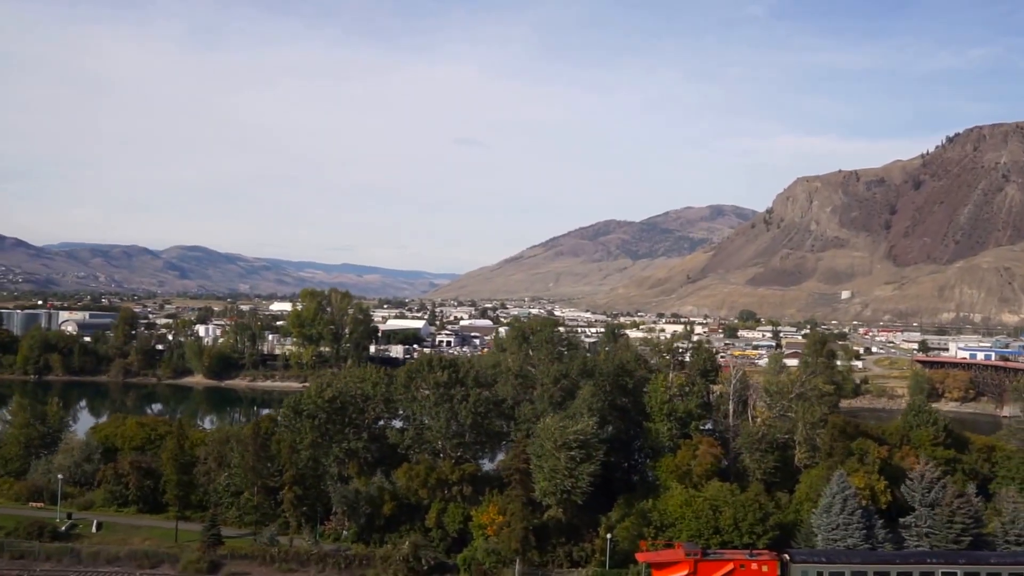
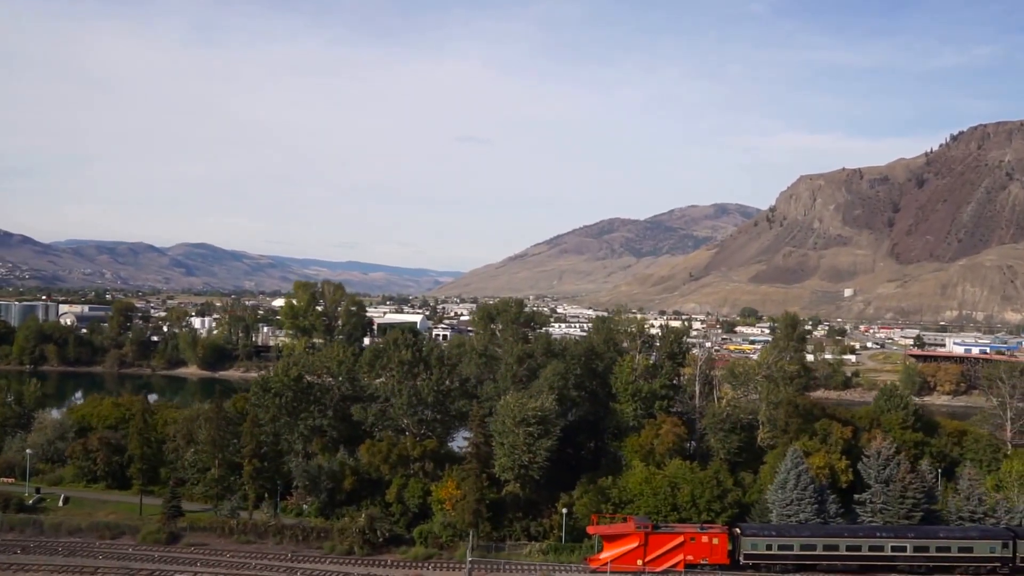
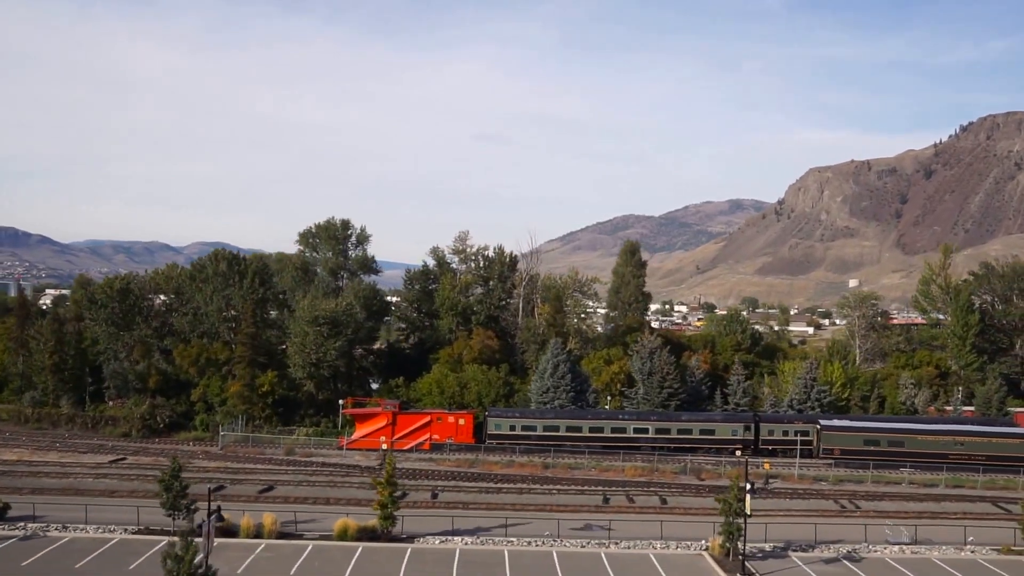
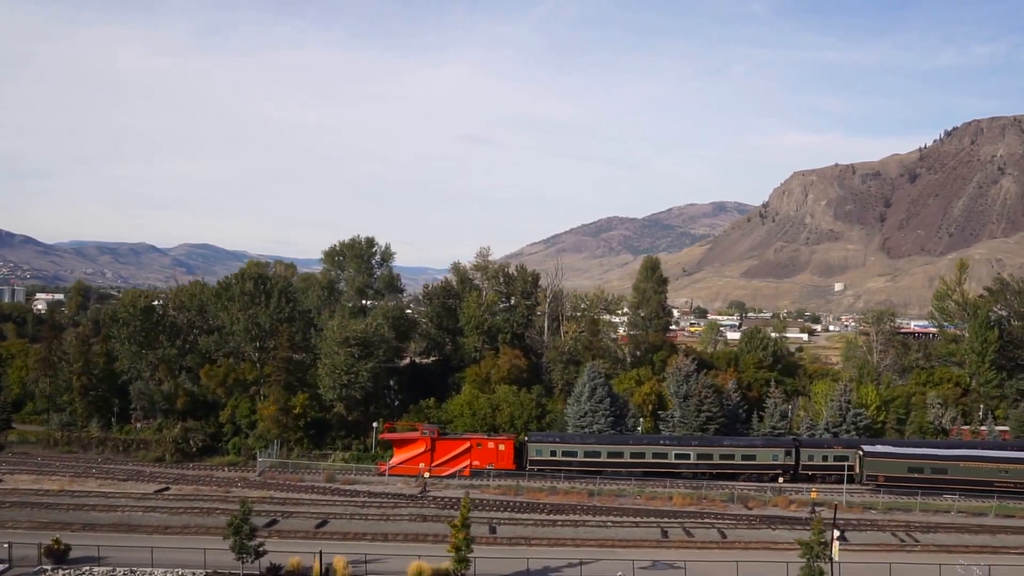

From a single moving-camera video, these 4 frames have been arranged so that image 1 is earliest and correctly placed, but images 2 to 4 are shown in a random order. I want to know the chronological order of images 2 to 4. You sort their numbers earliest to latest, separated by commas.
2, 4, 3
